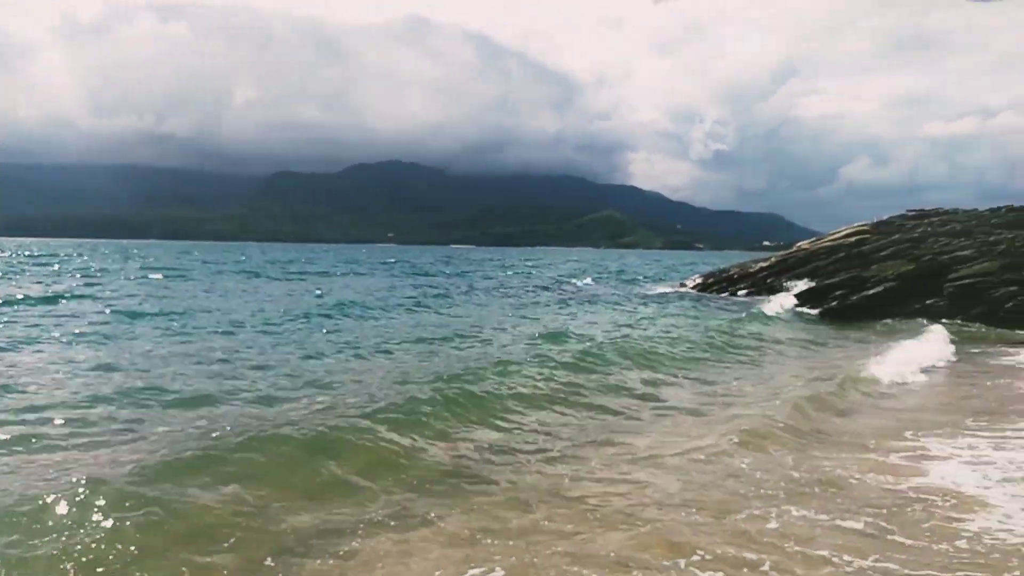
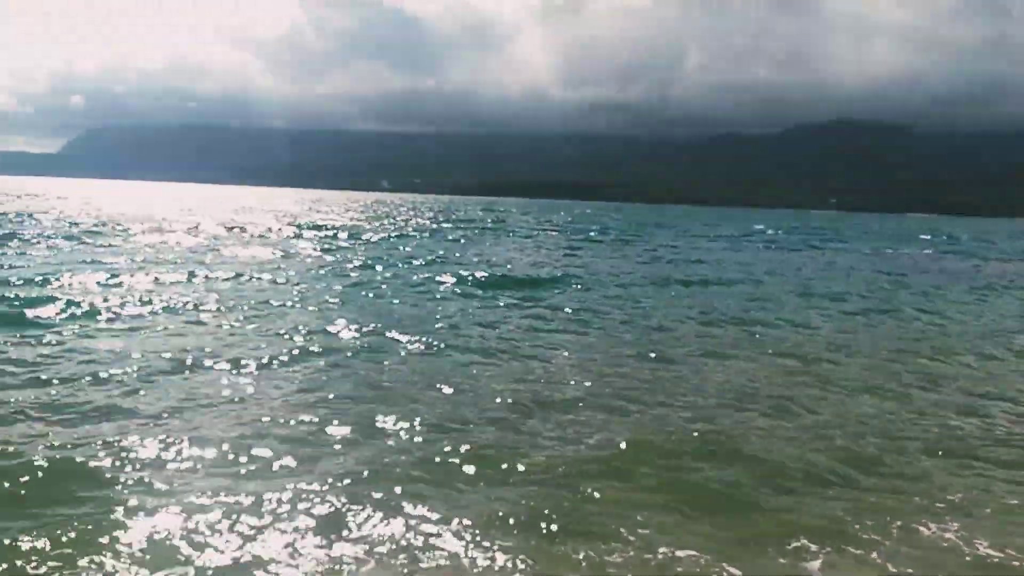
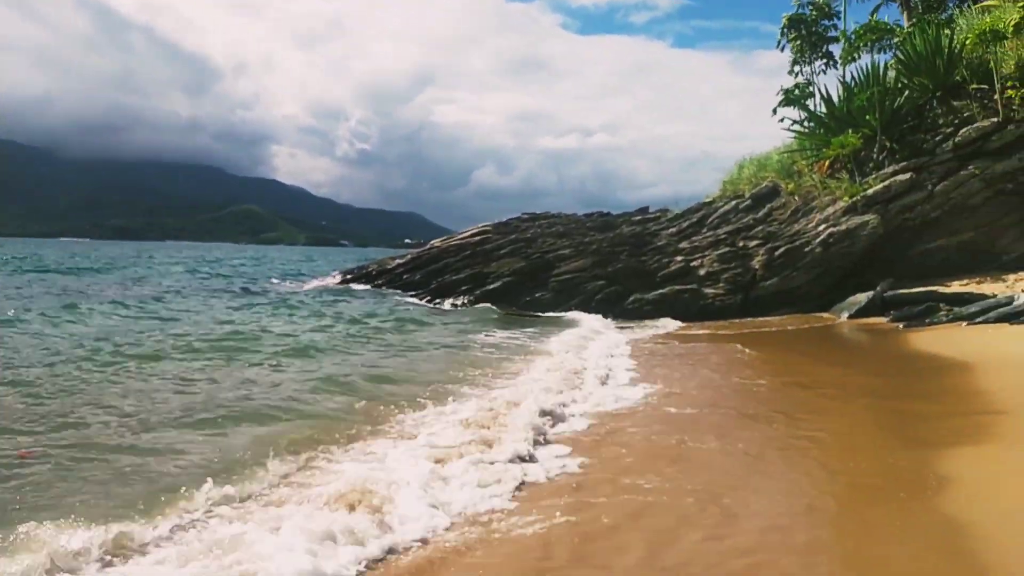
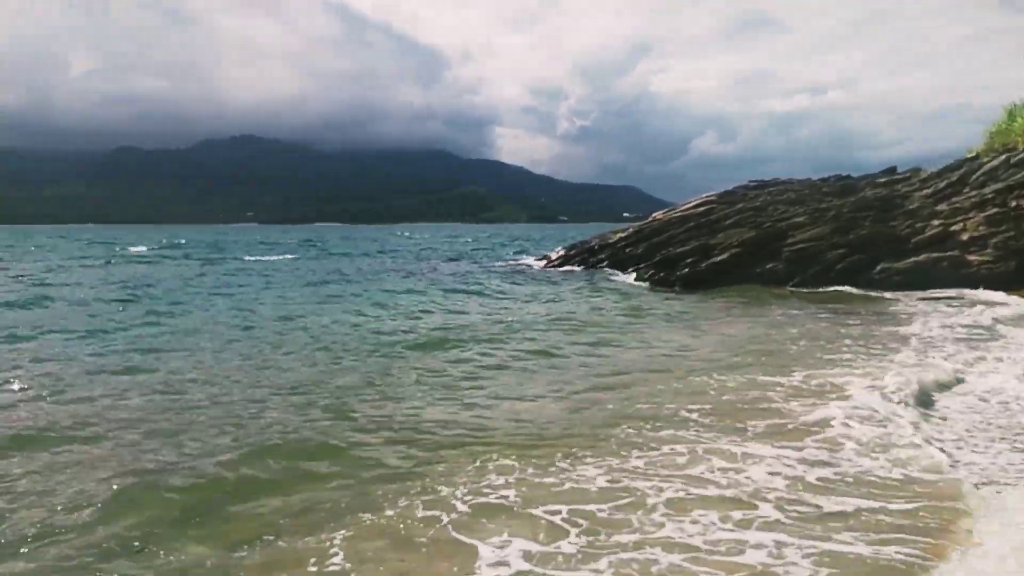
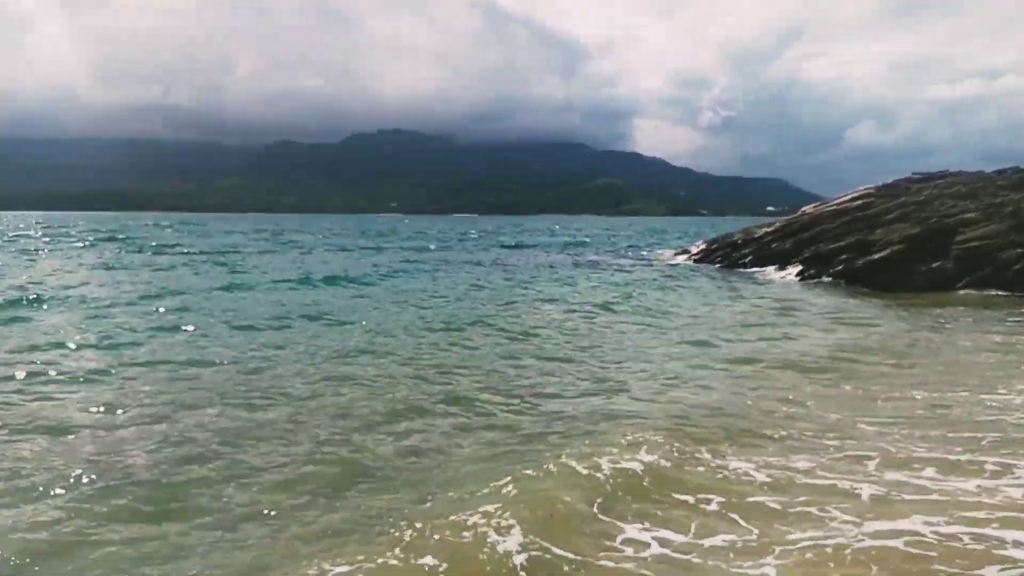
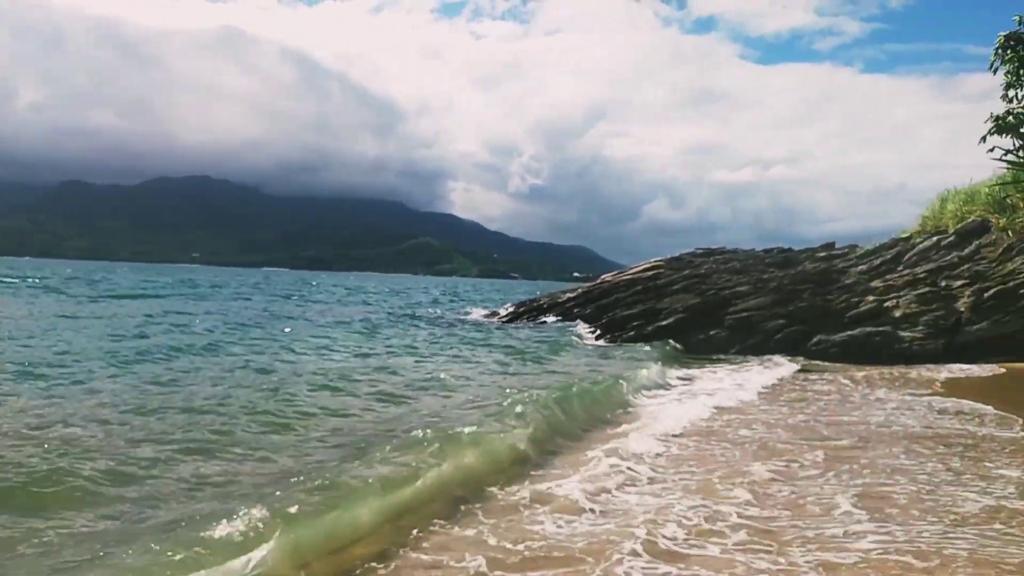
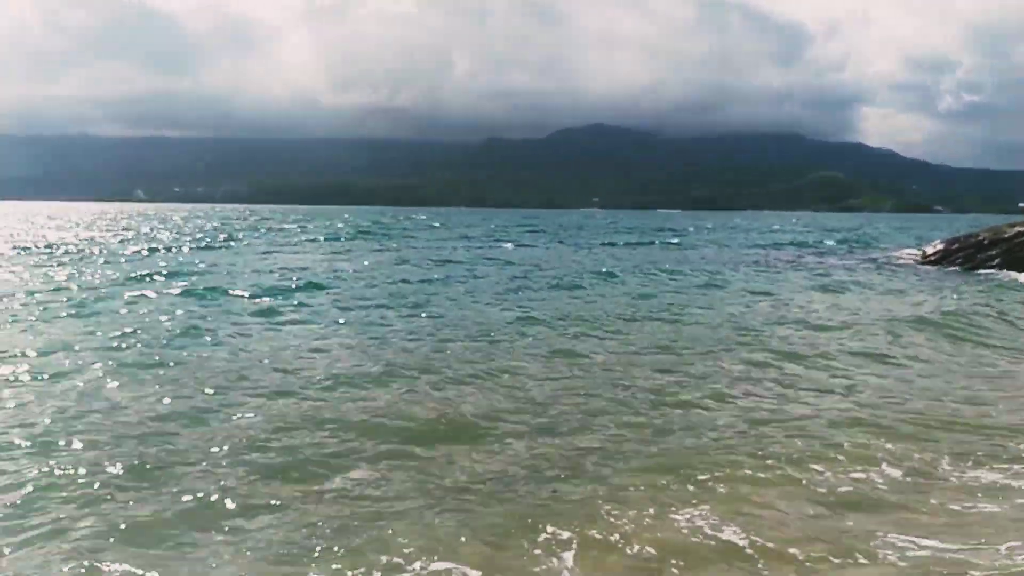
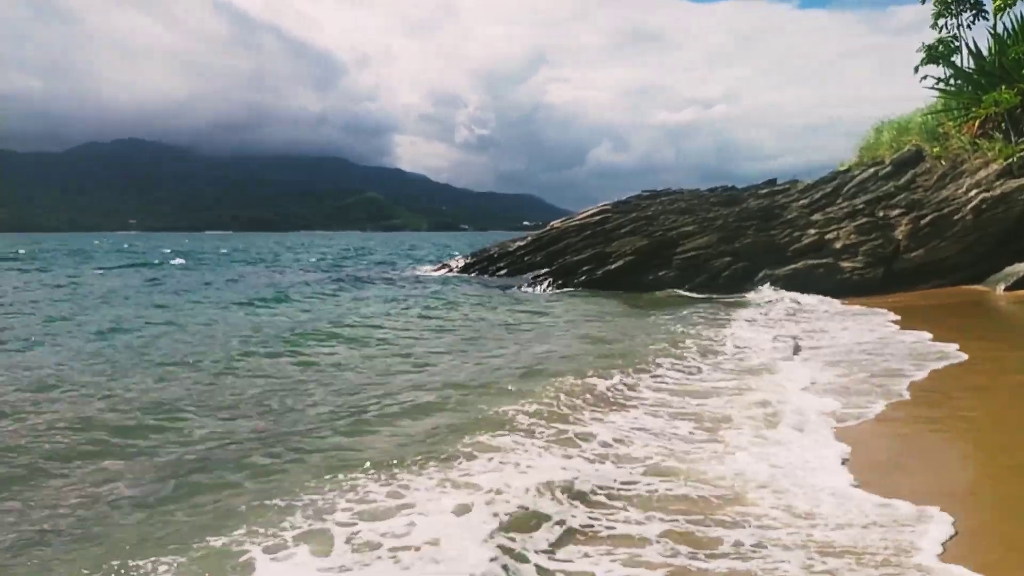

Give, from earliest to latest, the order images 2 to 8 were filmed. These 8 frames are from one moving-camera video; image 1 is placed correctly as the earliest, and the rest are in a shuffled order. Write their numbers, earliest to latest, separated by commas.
6, 3, 8, 4, 5, 7, 2
